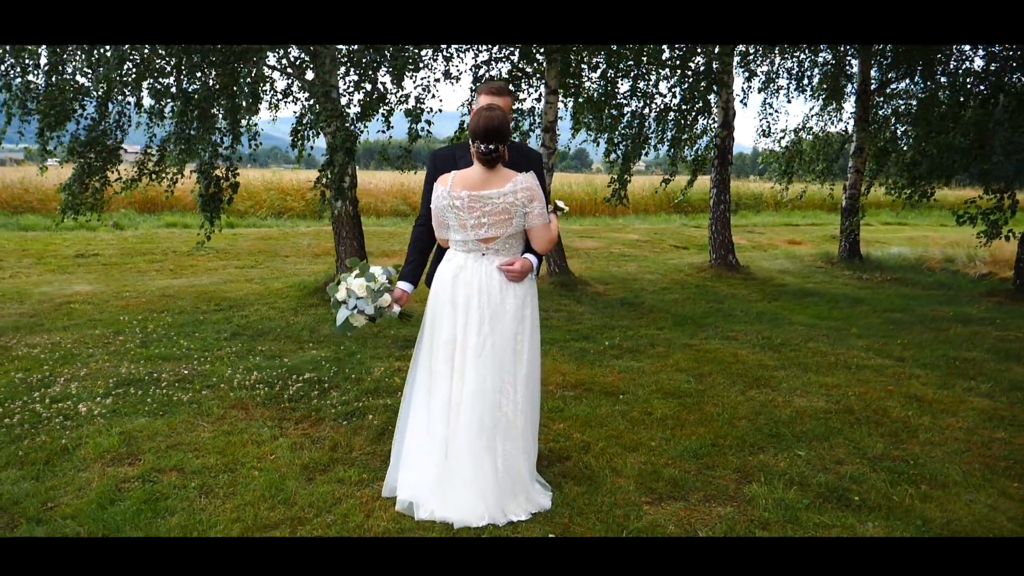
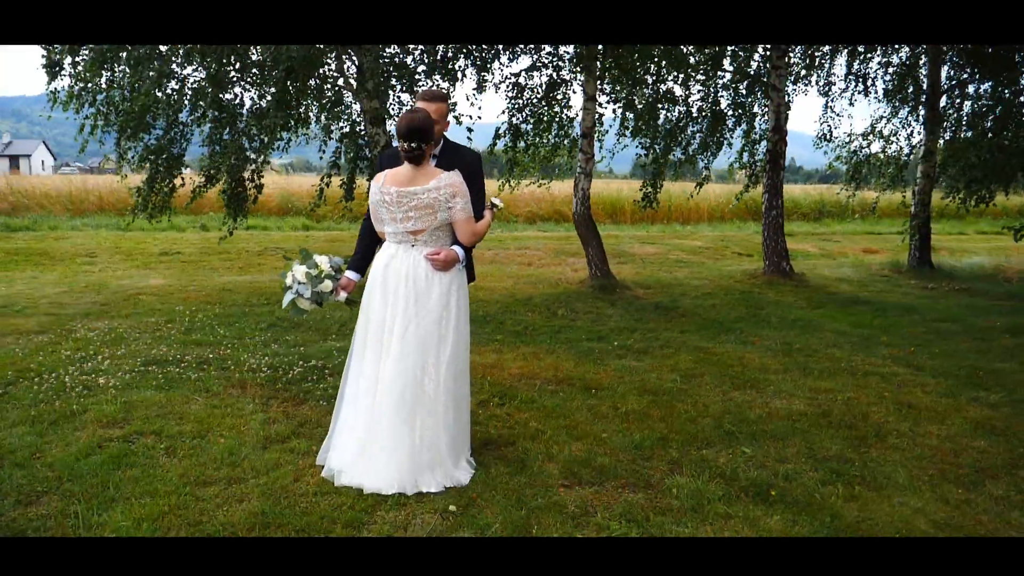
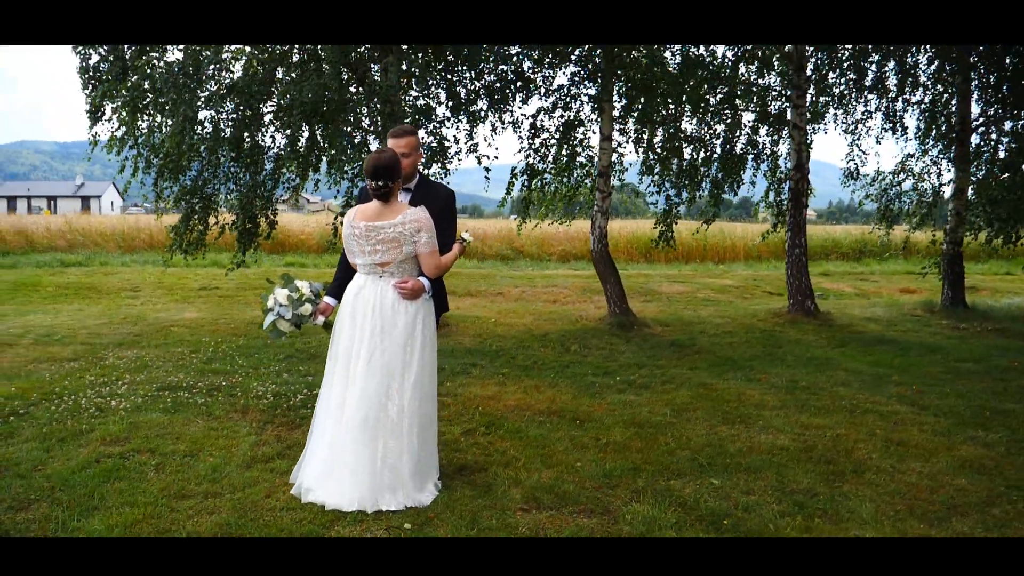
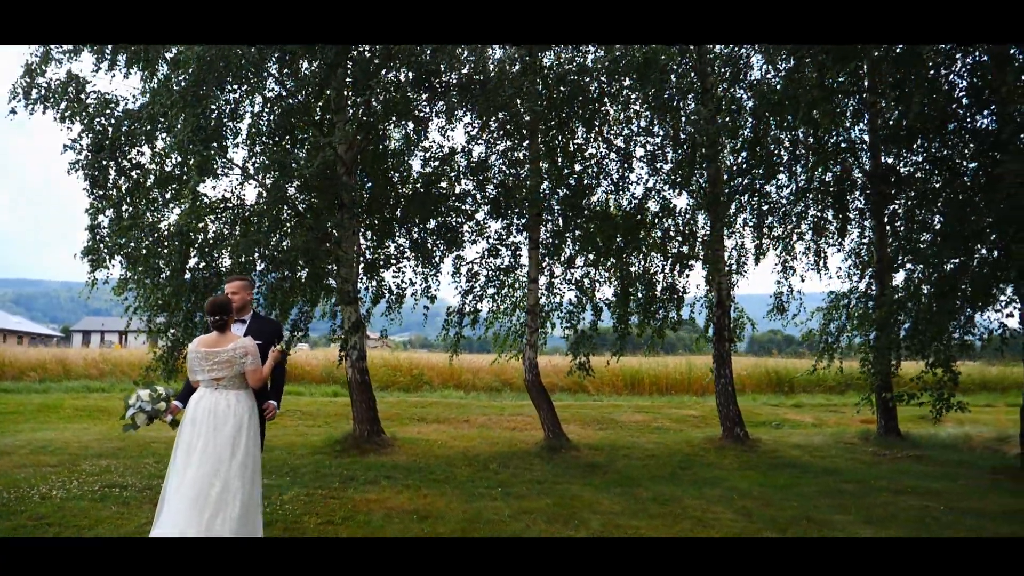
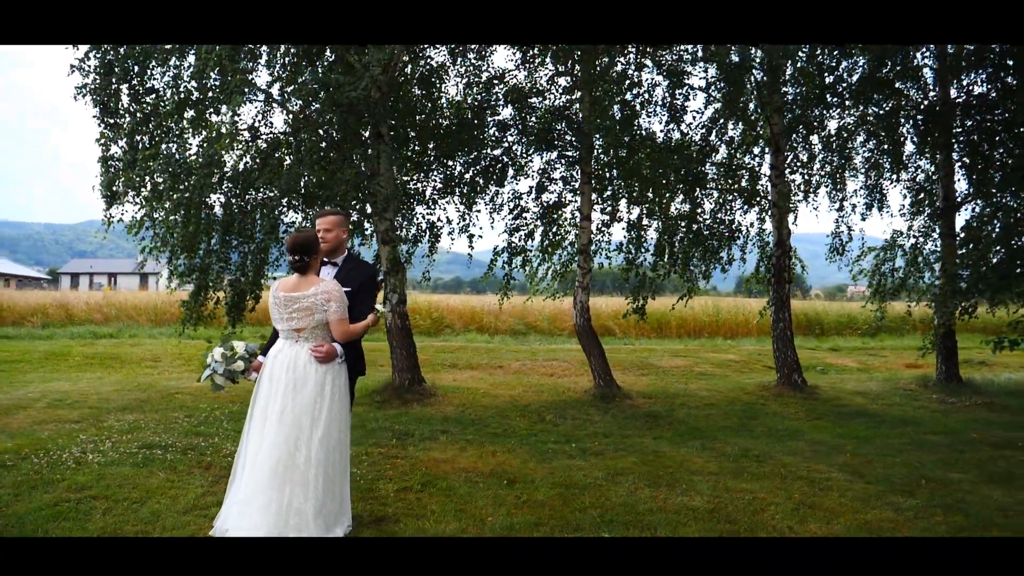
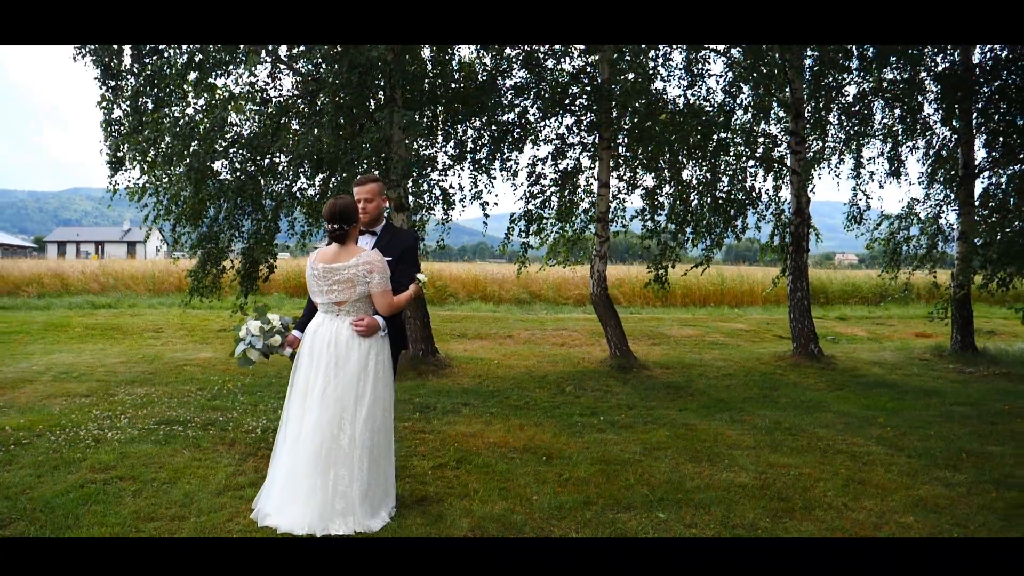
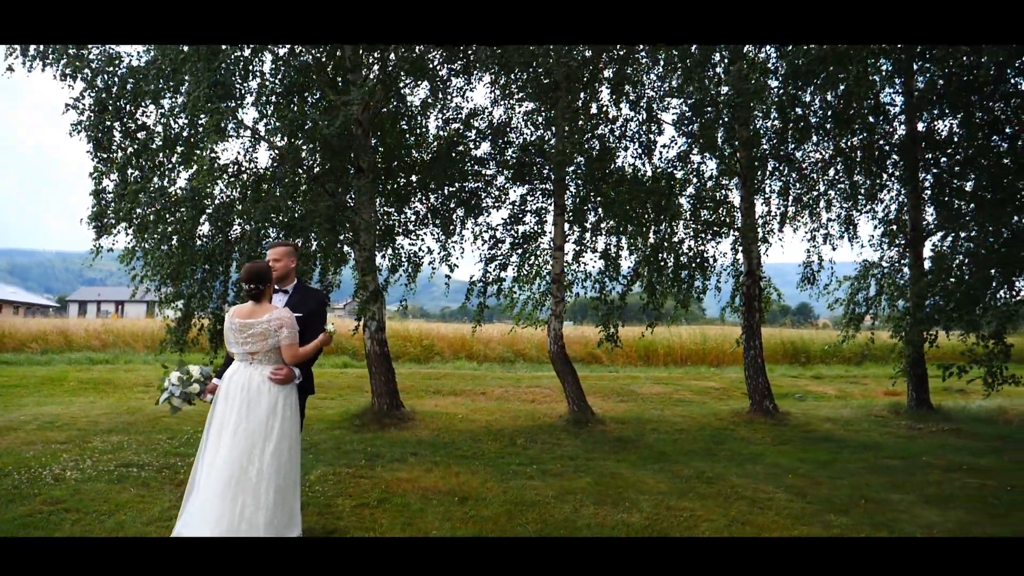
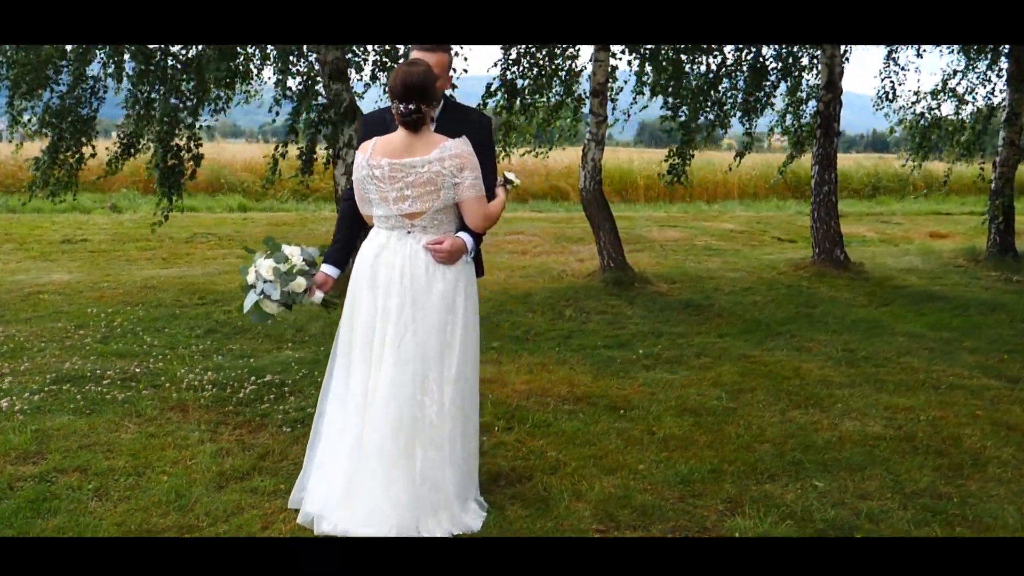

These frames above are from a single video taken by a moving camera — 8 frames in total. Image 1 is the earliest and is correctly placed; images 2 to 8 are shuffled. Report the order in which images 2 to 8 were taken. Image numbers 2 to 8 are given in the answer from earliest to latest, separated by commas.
8, 2, 3, 6, 5, 7, 4
